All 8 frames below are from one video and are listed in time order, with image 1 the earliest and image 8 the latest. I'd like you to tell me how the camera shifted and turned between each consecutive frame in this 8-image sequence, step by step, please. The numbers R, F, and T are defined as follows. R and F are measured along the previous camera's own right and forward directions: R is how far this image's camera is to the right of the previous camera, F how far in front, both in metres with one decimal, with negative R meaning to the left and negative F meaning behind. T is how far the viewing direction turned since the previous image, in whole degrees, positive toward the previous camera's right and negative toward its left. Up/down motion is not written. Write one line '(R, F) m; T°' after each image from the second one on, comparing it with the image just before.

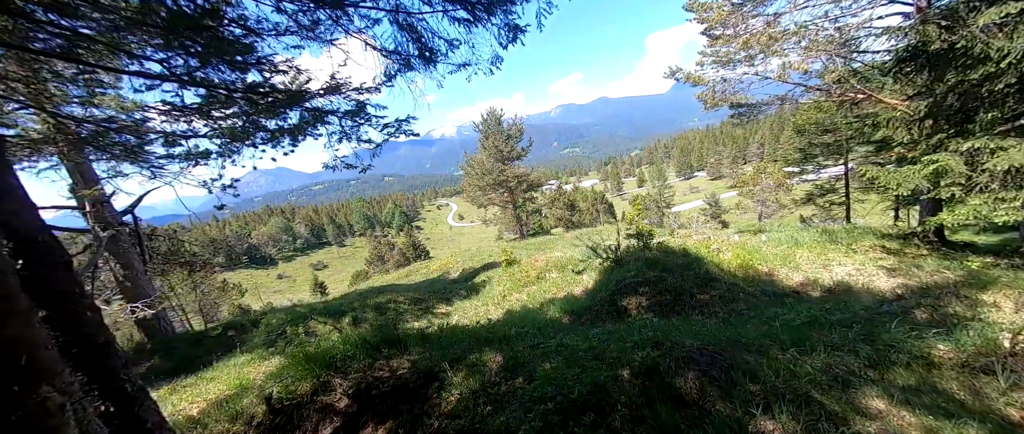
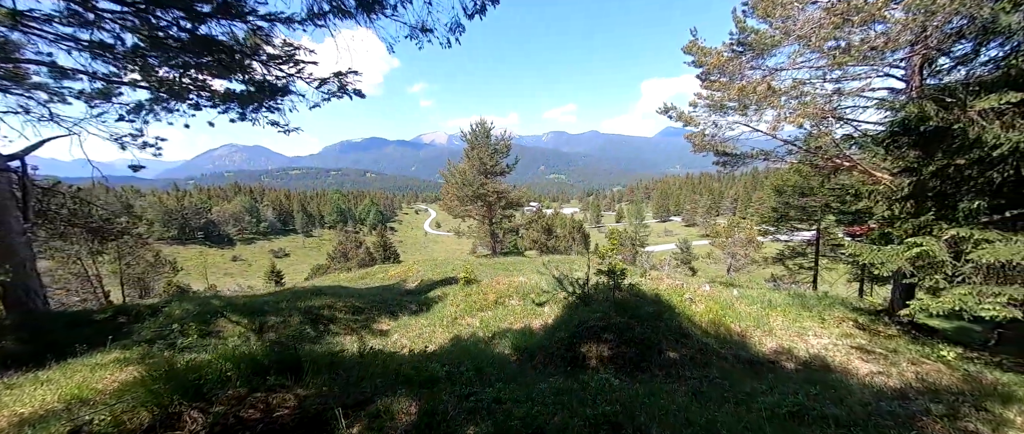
(+0.3, +0.9) m; +3°
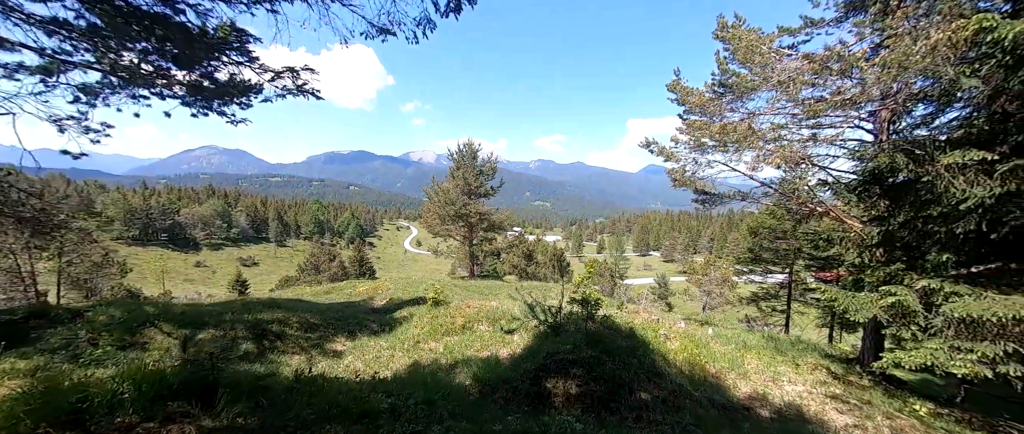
(+0.2, +0.4) m; +3°
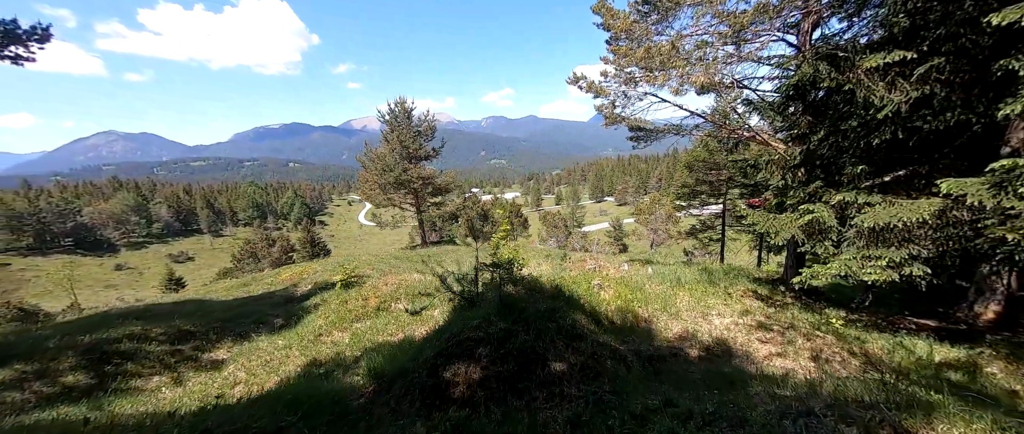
(+1.2, +1.1) m; +7°
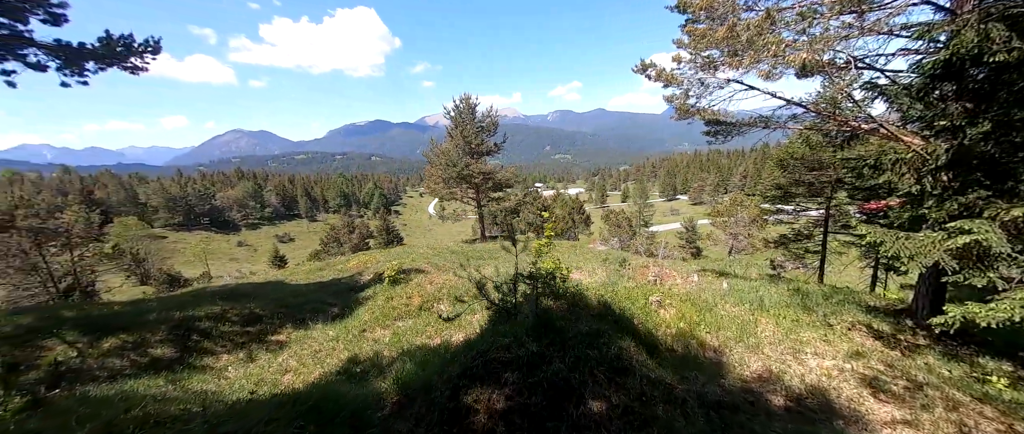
(+0.3, +0.6) m; -11°
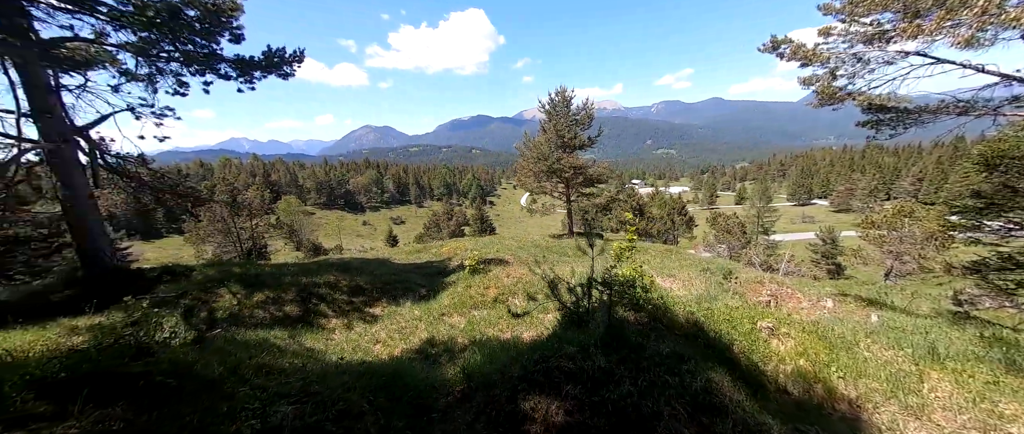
(+0.2, +0.3) m; -15°
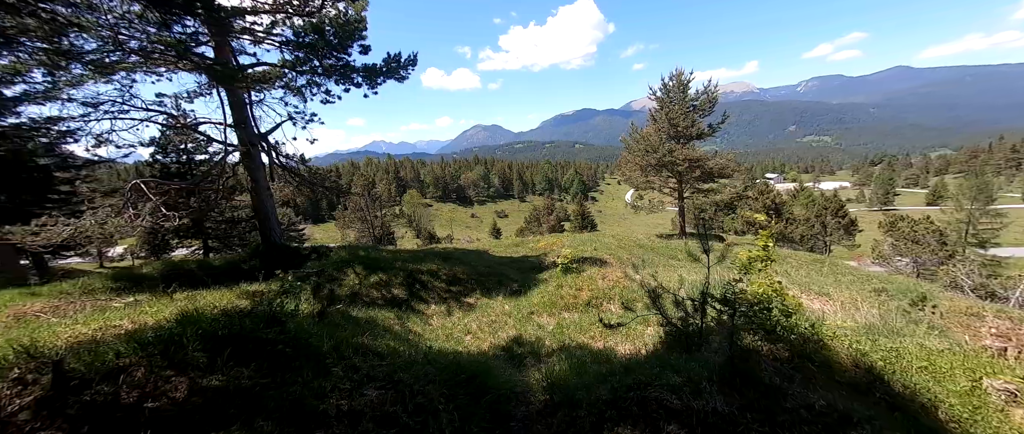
(+0.1, +0.5) m; -17°
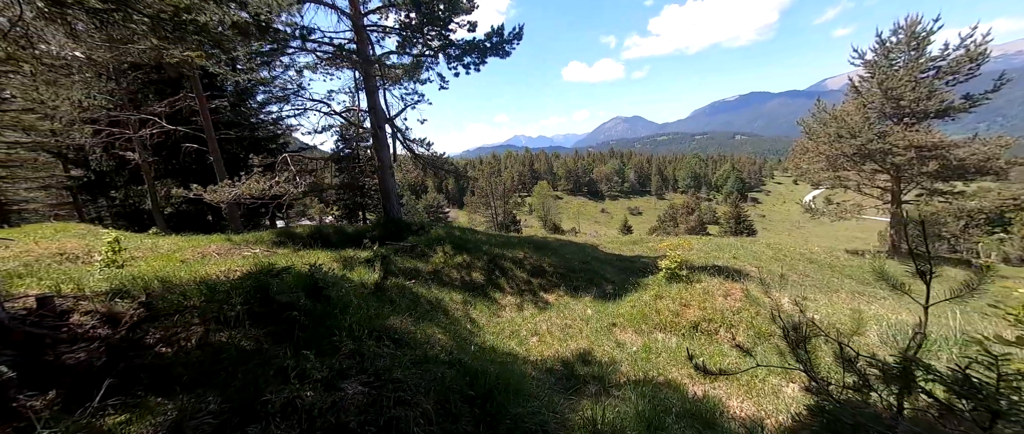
(+0.9, +1.5) m; -22°
